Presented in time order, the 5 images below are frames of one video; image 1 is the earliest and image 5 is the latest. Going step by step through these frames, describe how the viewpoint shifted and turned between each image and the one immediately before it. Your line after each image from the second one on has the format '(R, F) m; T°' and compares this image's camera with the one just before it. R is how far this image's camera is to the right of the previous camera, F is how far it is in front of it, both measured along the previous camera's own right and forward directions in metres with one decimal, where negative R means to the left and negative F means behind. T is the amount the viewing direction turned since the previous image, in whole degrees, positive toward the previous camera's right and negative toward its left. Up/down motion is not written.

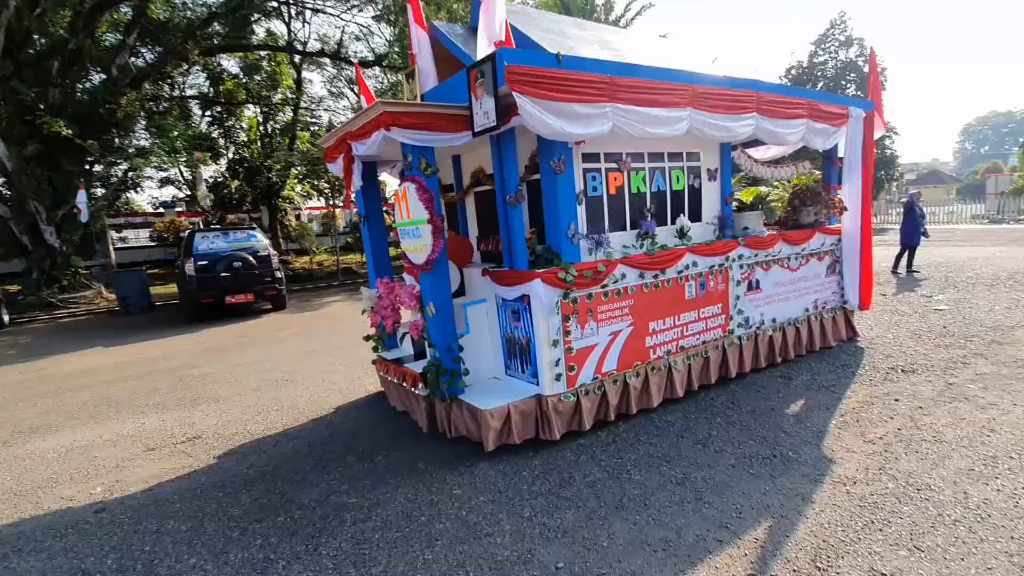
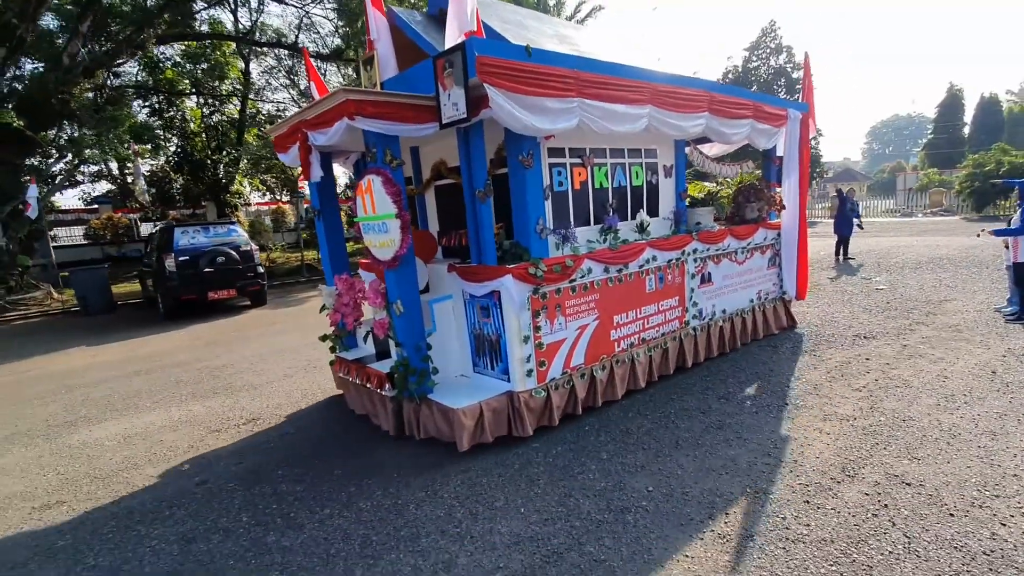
(-0.8, -0.4) m; +6°
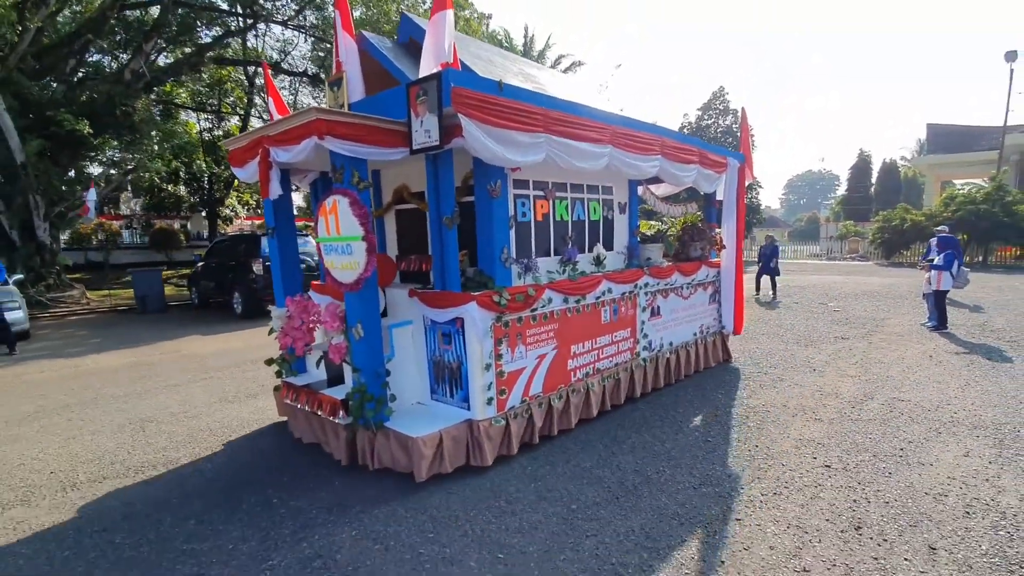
(-2.0, -1.6) m; +7°
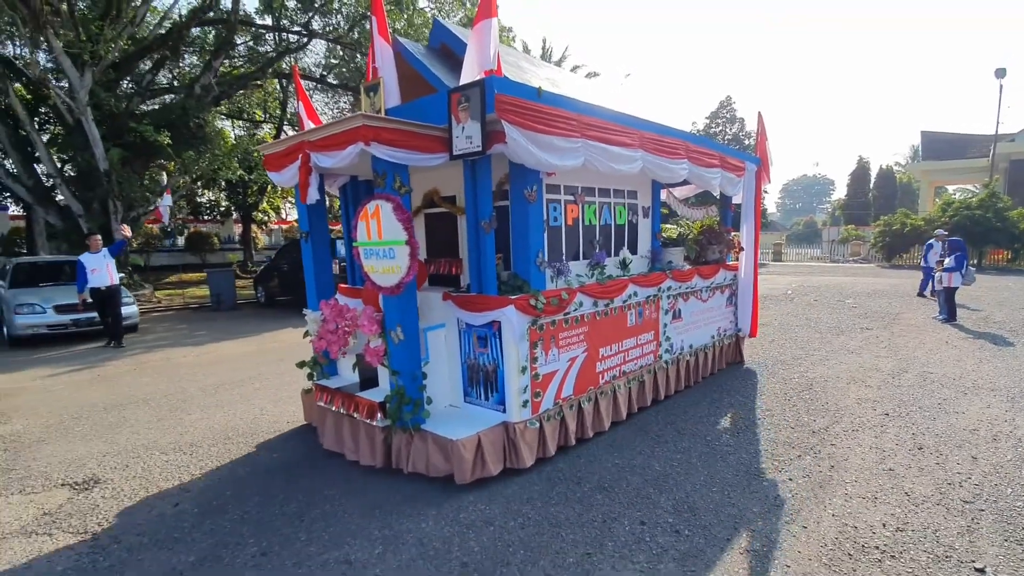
(-1.2, -1.0) m; +1°
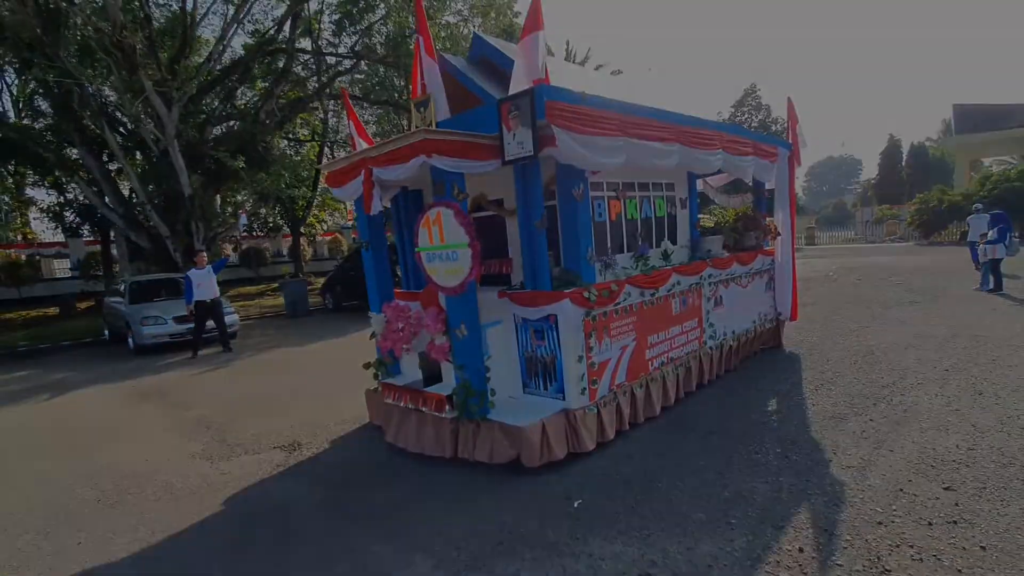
(-0.7, -0.8) m; -3°
